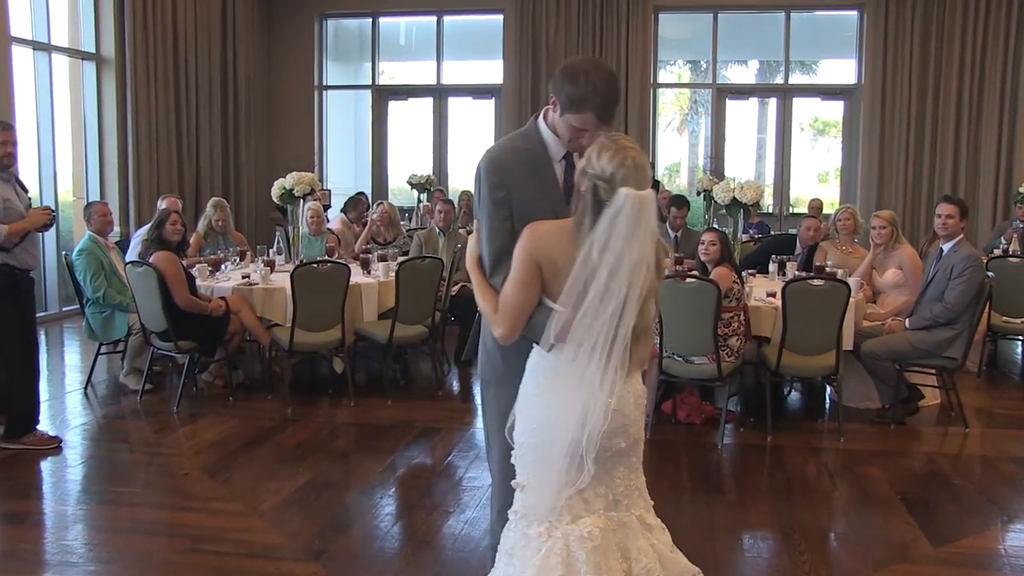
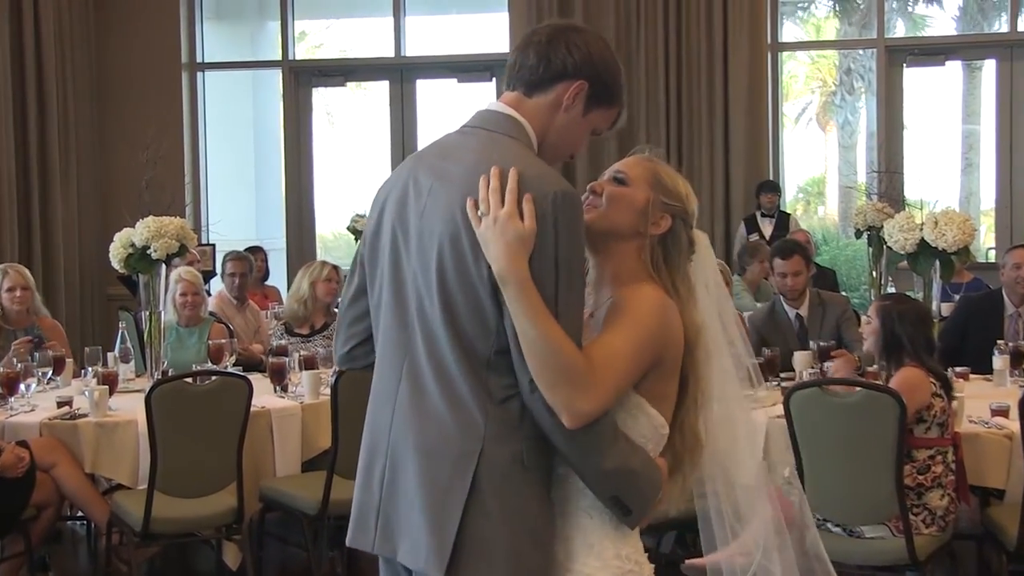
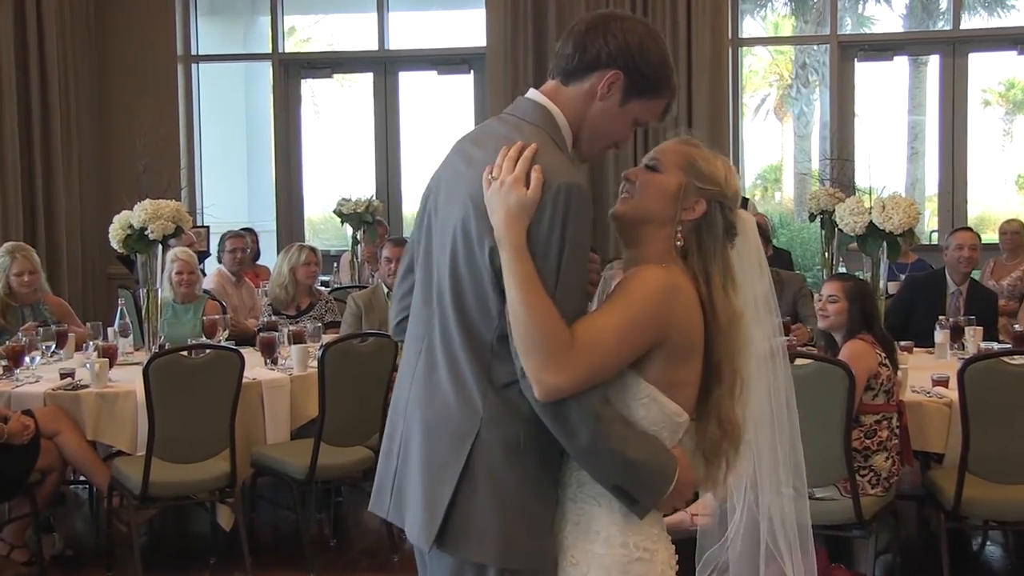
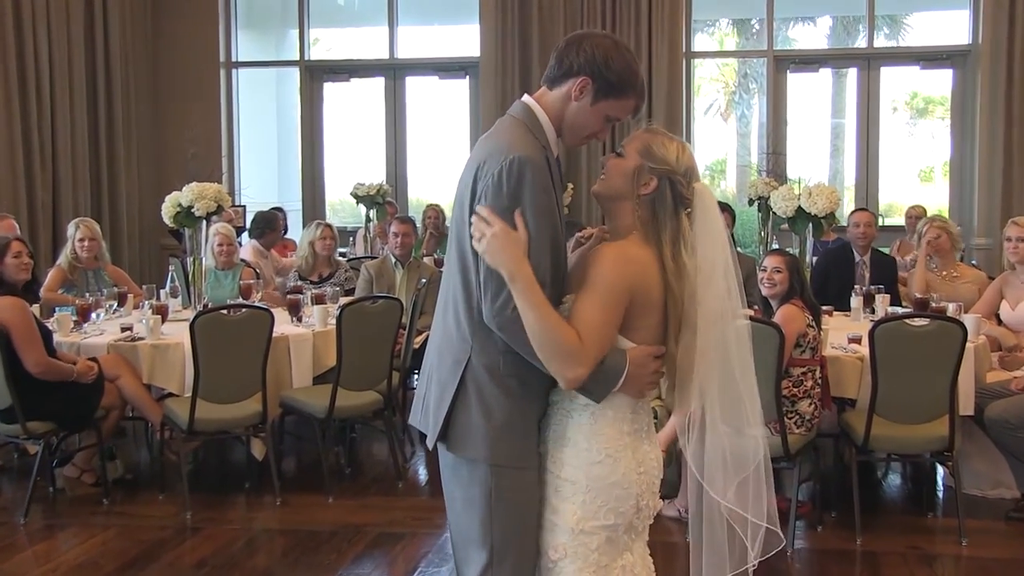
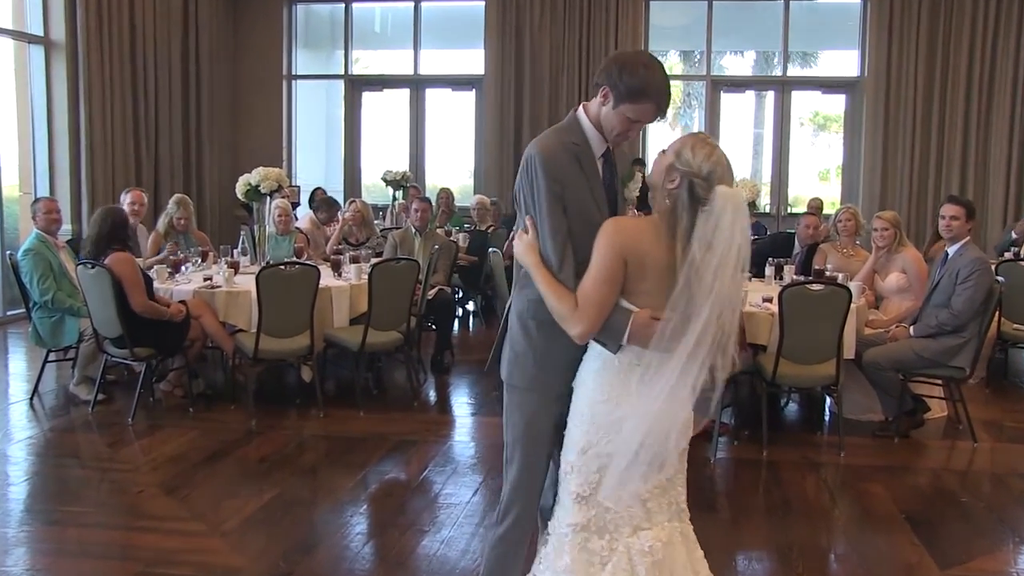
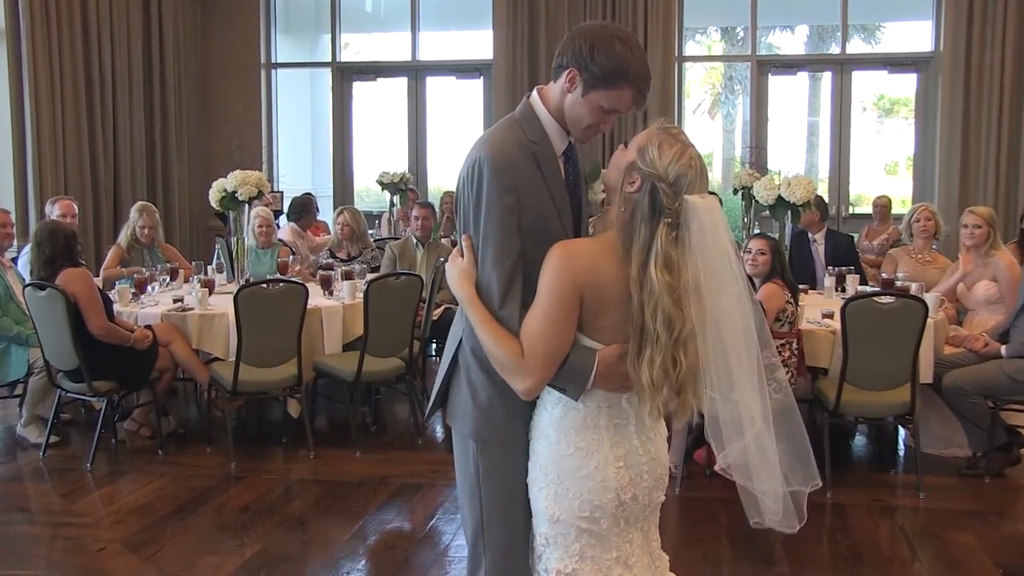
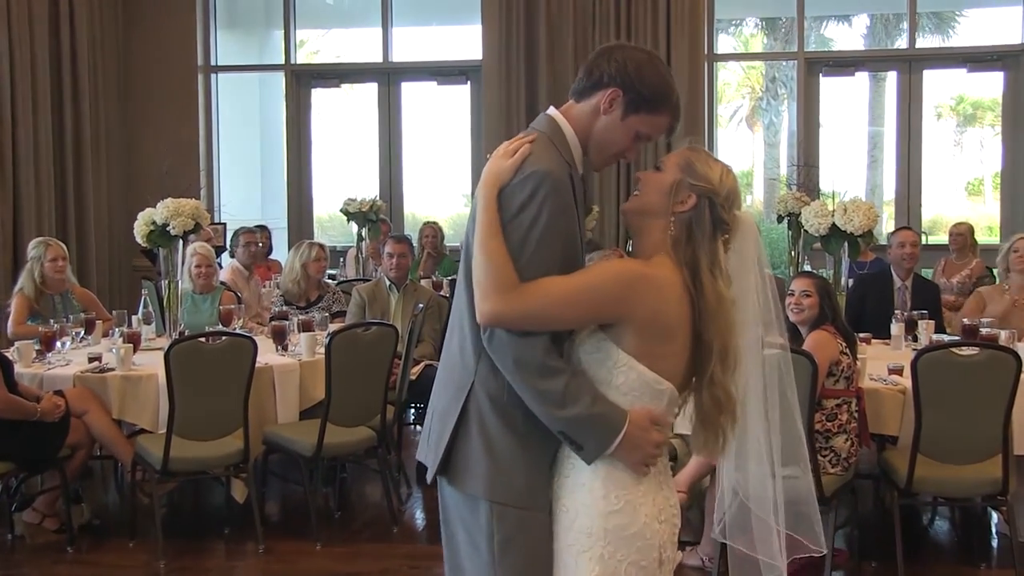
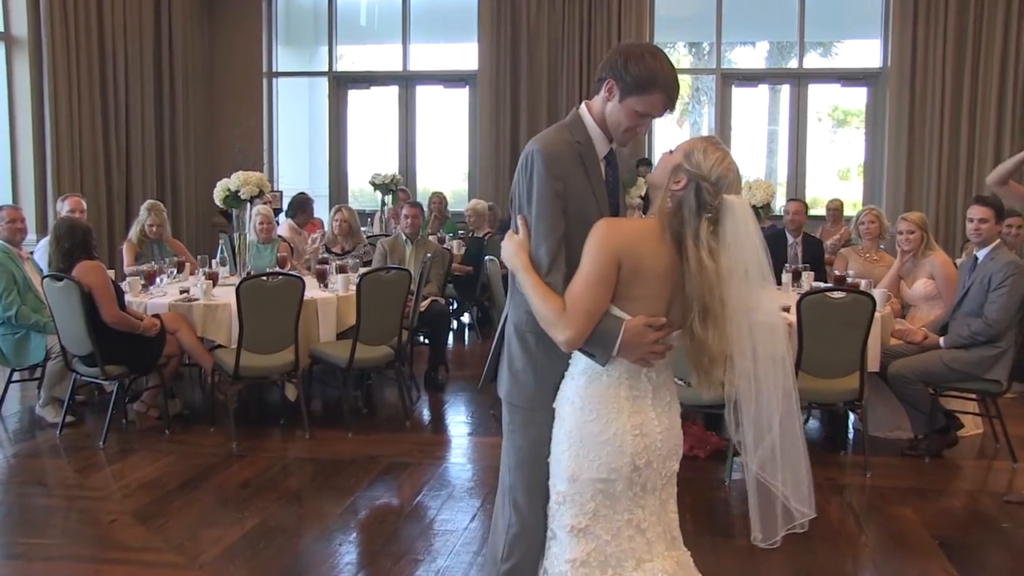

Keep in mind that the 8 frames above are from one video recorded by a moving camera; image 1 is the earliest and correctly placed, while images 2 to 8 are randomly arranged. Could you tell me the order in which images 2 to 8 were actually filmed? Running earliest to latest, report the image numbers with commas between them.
5, 8, 6, 4, 7, 3, 2
